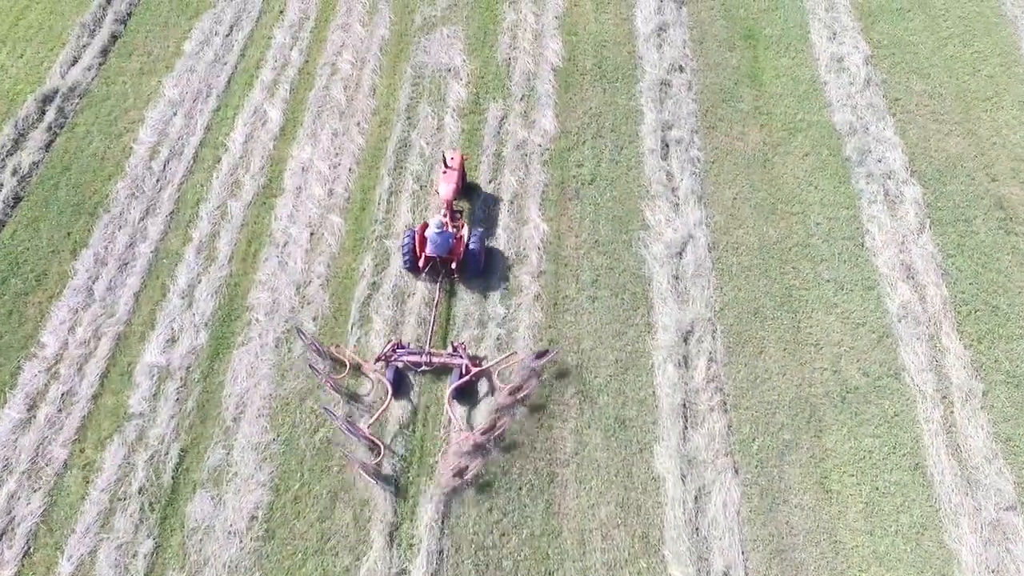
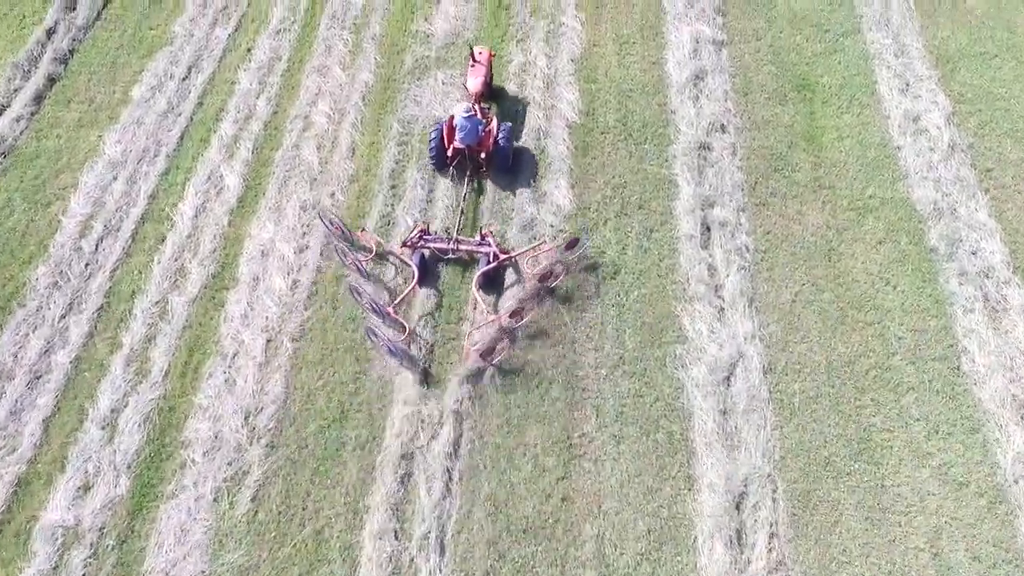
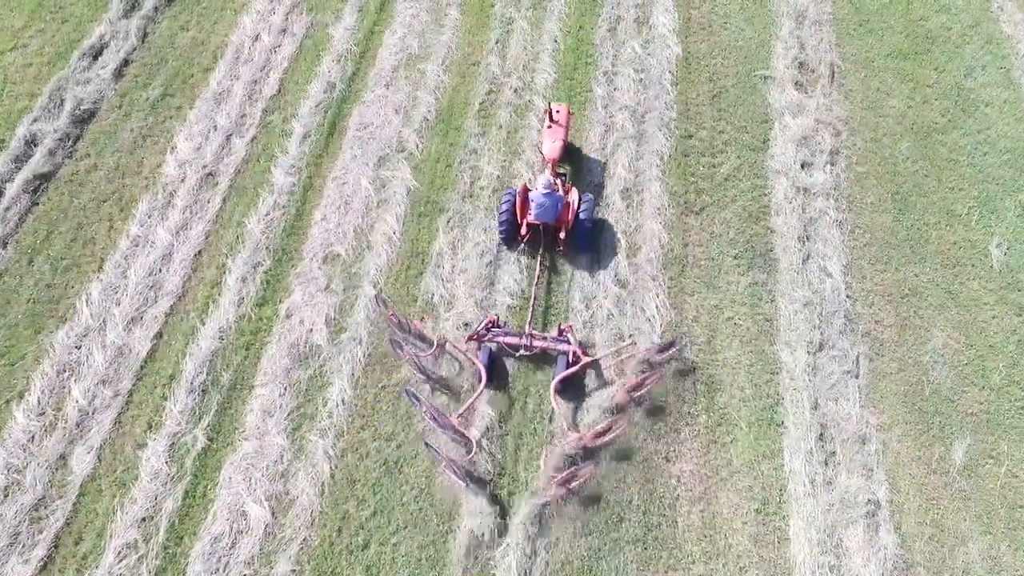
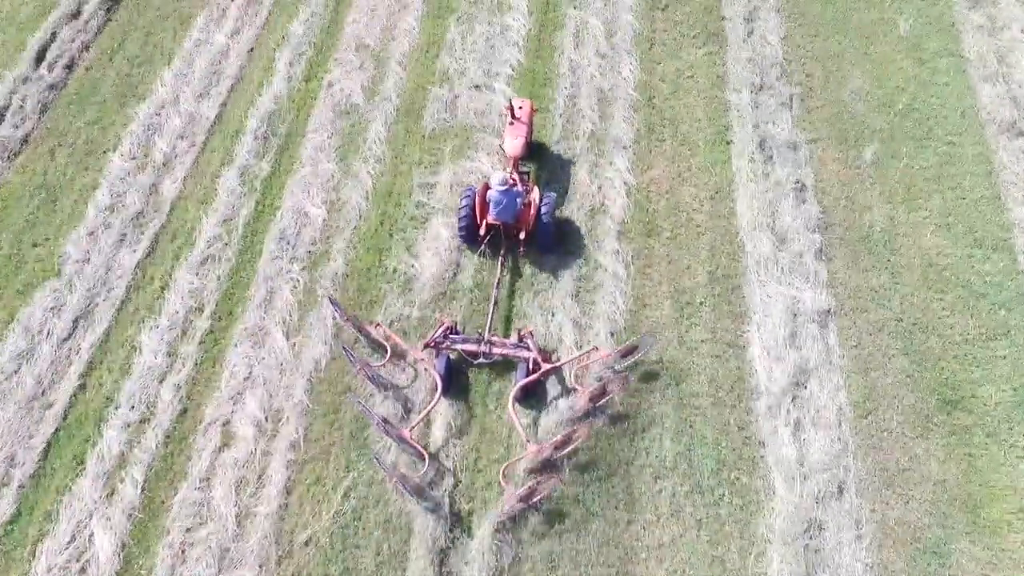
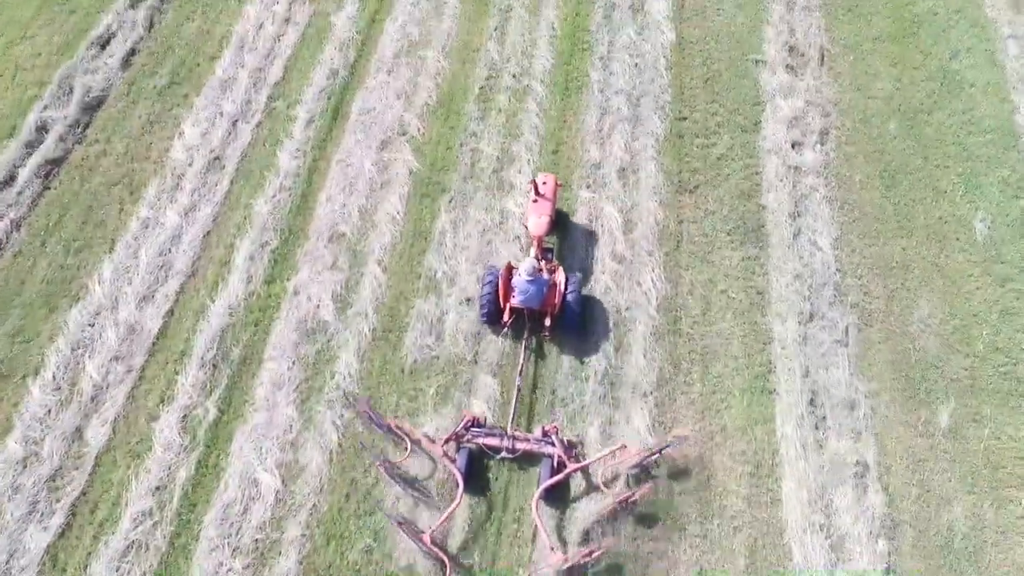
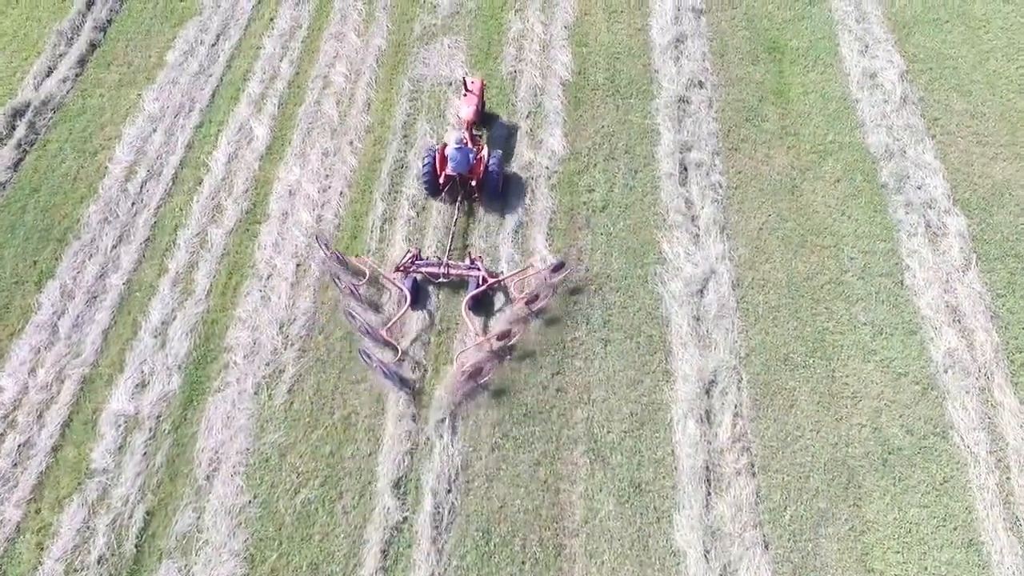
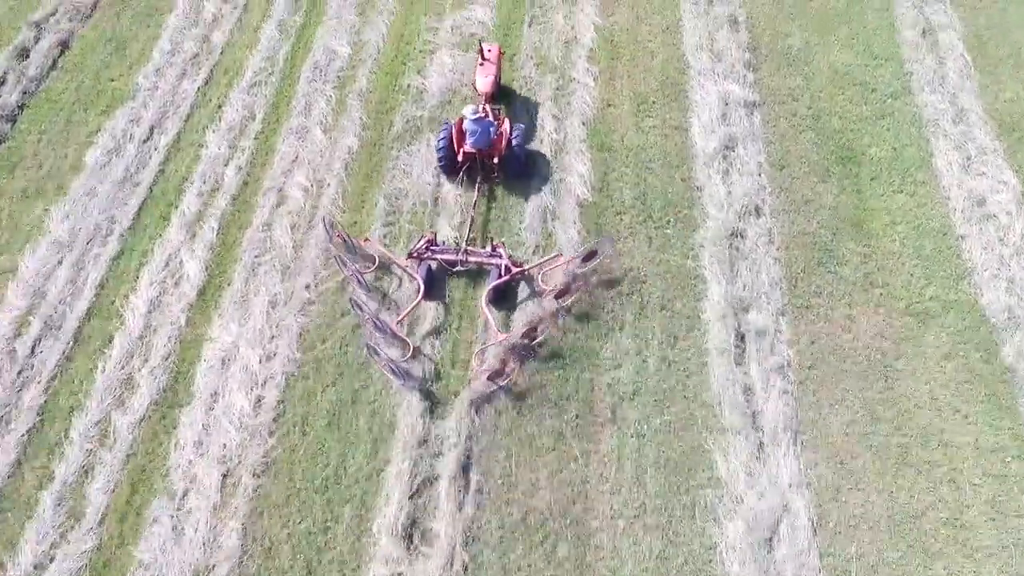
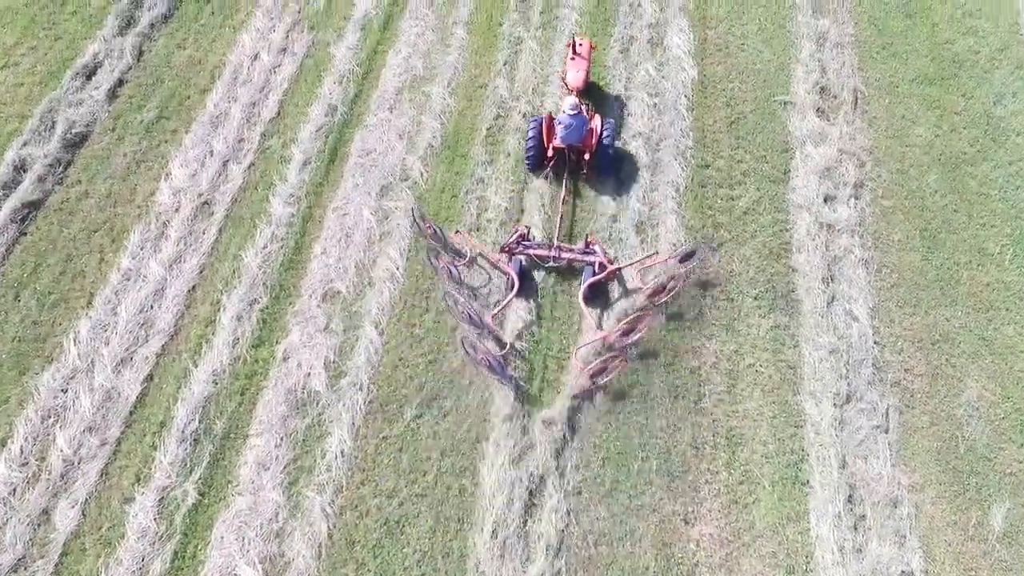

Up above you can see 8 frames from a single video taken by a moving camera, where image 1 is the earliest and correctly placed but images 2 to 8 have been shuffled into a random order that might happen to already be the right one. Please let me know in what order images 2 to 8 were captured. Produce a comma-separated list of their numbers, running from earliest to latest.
6, 2, 7, 4, 5, 3, 8
